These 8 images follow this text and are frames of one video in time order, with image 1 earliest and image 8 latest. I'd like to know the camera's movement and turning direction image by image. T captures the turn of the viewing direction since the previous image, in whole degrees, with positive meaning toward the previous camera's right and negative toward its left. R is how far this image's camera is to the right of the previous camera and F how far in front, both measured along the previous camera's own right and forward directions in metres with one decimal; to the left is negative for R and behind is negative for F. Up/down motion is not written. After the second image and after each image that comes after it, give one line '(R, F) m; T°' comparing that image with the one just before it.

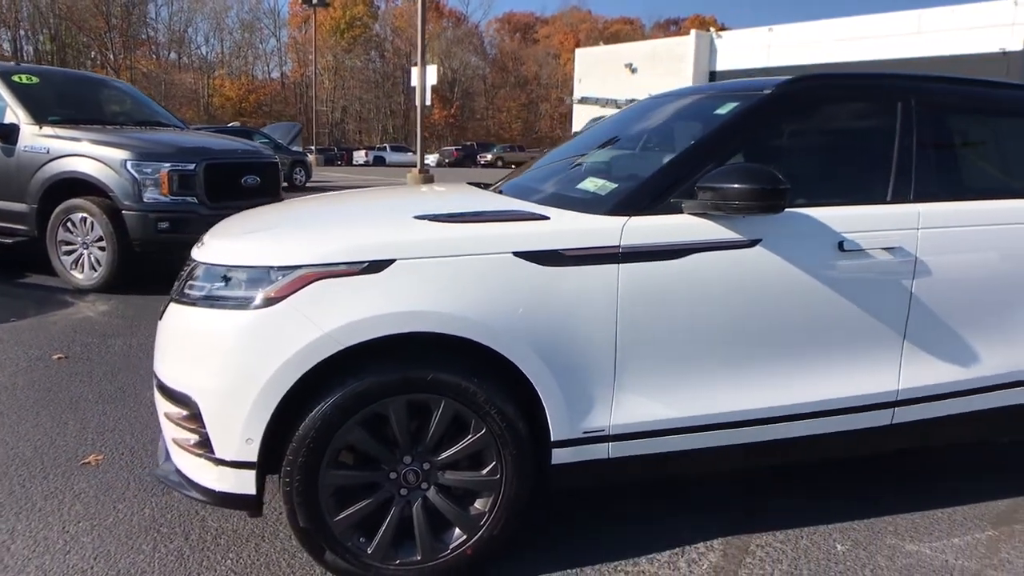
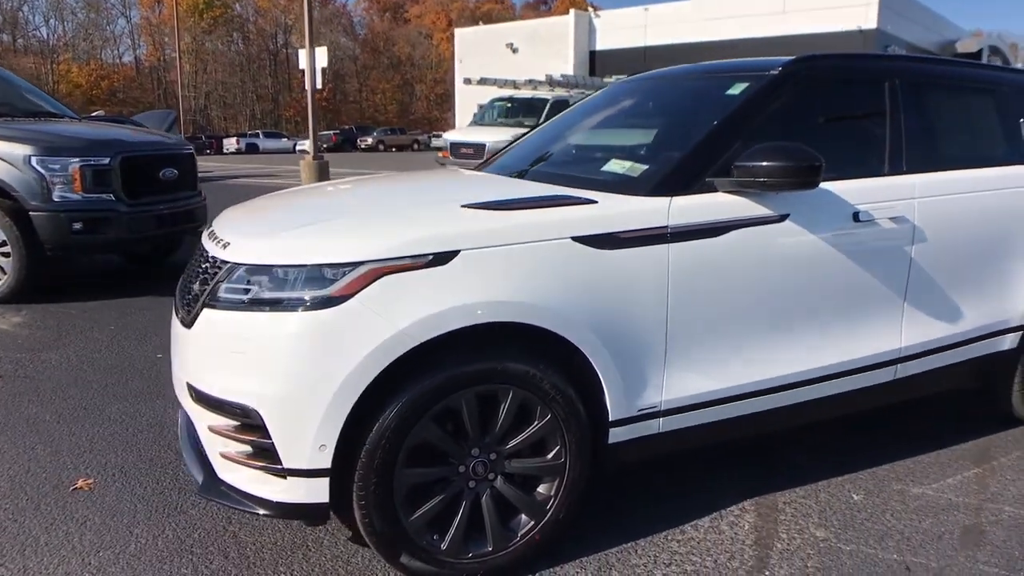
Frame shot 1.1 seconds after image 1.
(-0.7, +0.1) m; +9°
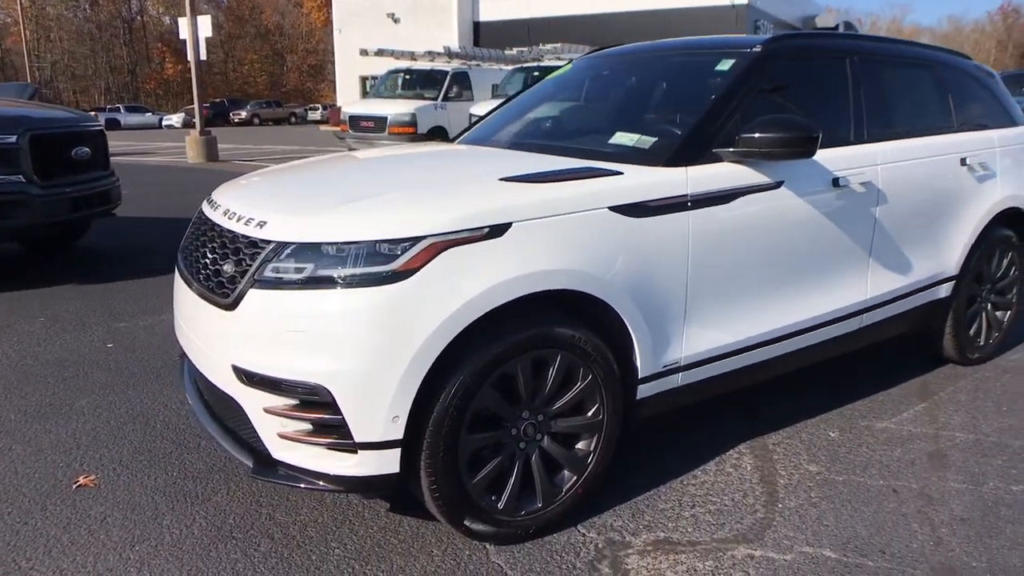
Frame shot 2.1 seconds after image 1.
(-0.6, -0.1) m; +9°
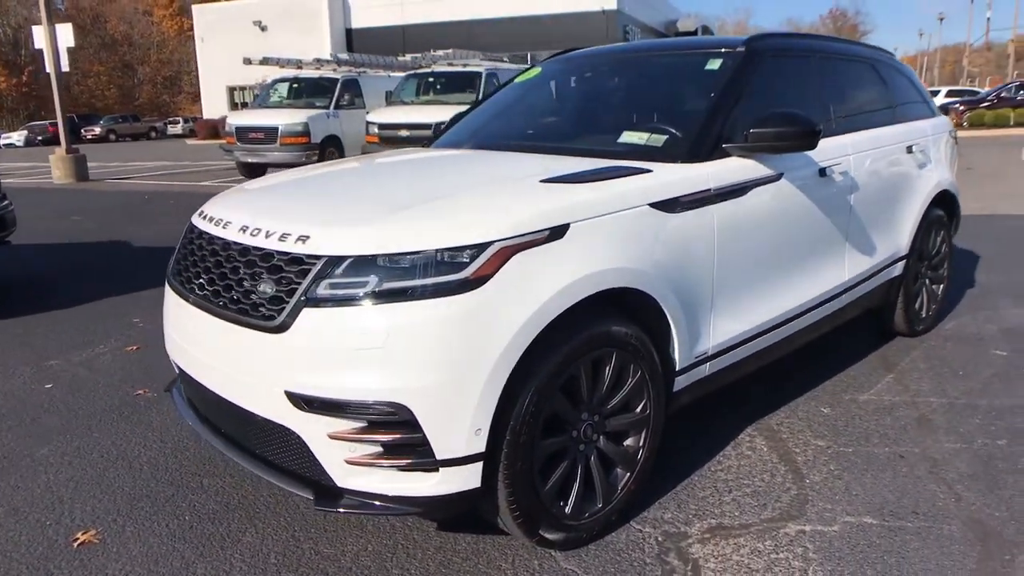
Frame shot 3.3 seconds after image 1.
(-0.7, +0.1) m; +9°
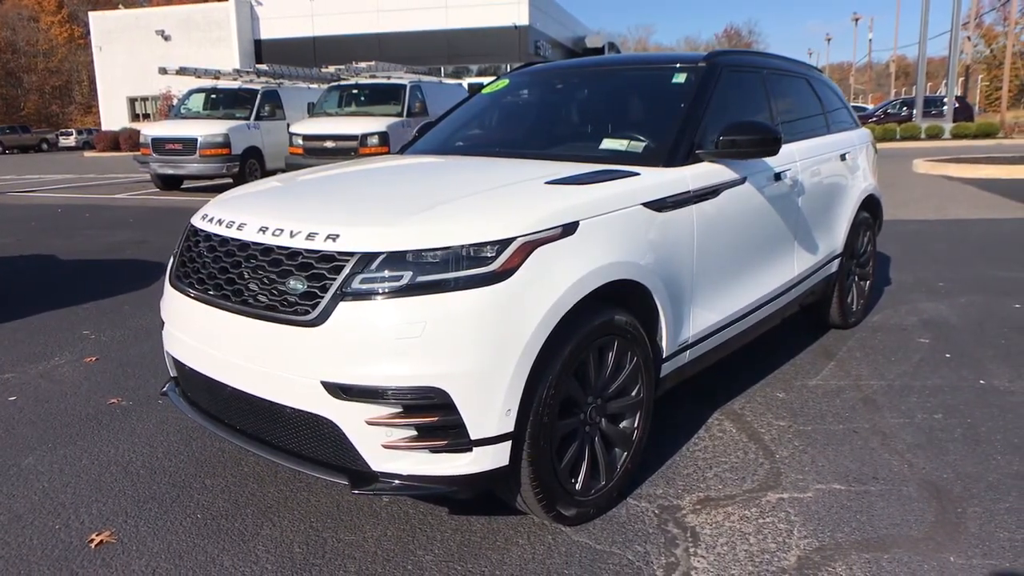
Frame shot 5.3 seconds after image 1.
(-0.4, -0.2) m; +7°
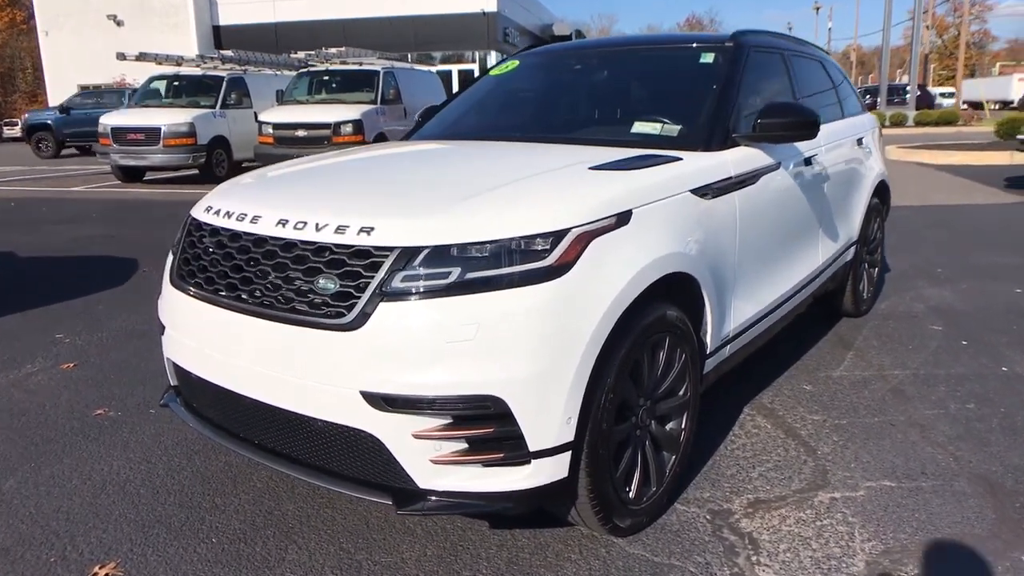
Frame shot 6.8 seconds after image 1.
(-0.3, +0.2) m; +3°
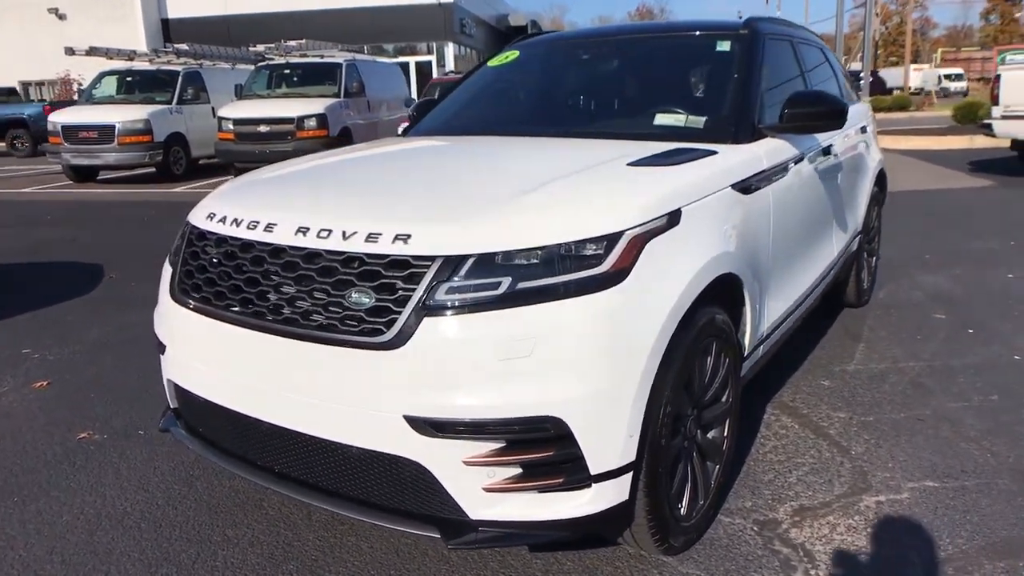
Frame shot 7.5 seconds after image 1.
(-0.3, +0.2) m; +3°
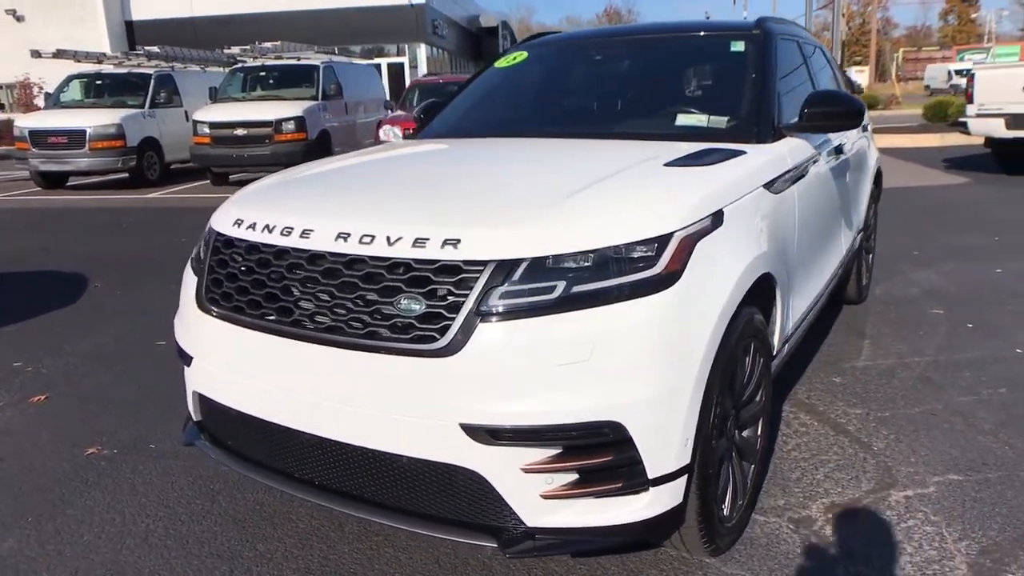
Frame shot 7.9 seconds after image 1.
(-0.2, 0.0) m; +2°
